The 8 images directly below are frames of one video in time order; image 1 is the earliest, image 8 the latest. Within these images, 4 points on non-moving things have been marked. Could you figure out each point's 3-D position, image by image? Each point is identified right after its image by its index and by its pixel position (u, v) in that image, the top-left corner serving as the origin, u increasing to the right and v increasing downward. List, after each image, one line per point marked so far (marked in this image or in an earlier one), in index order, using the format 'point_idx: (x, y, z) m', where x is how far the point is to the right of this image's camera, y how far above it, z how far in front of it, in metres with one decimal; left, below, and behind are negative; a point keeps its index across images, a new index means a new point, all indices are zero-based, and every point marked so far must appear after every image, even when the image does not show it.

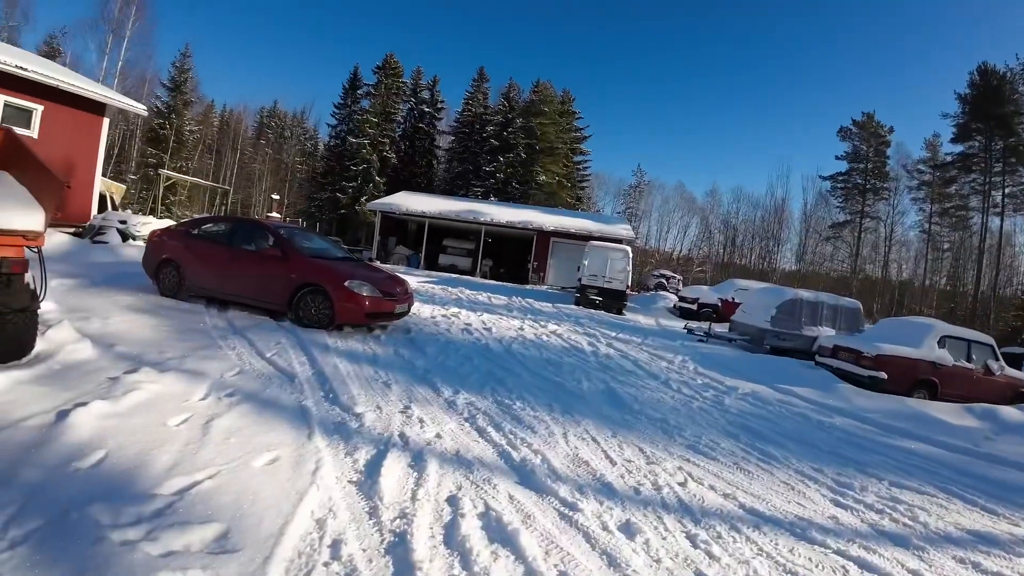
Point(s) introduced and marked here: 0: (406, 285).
0: (-1.4, 0.0, +7.3) m
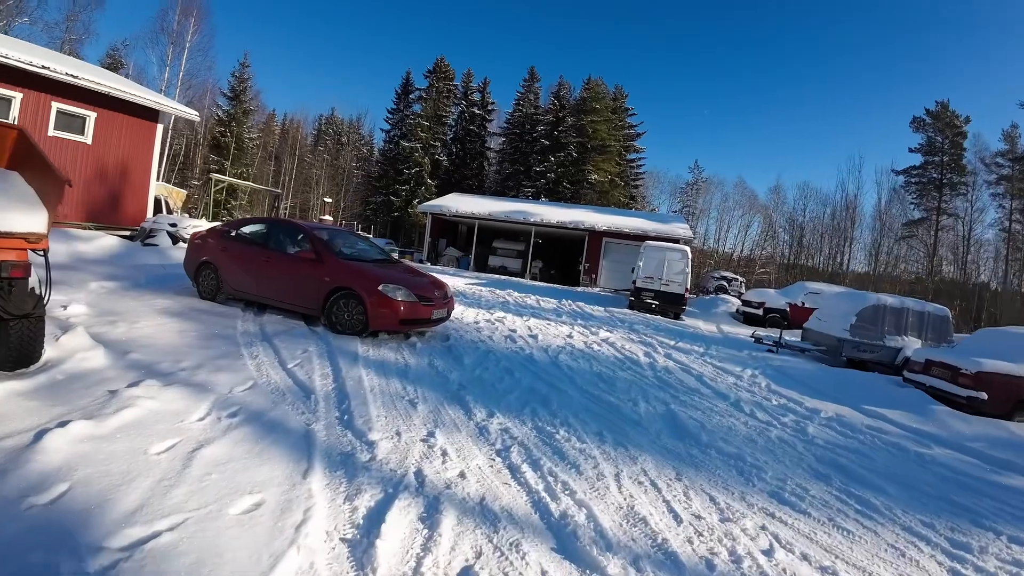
0: (-0.8, 0.0, +6.8) m
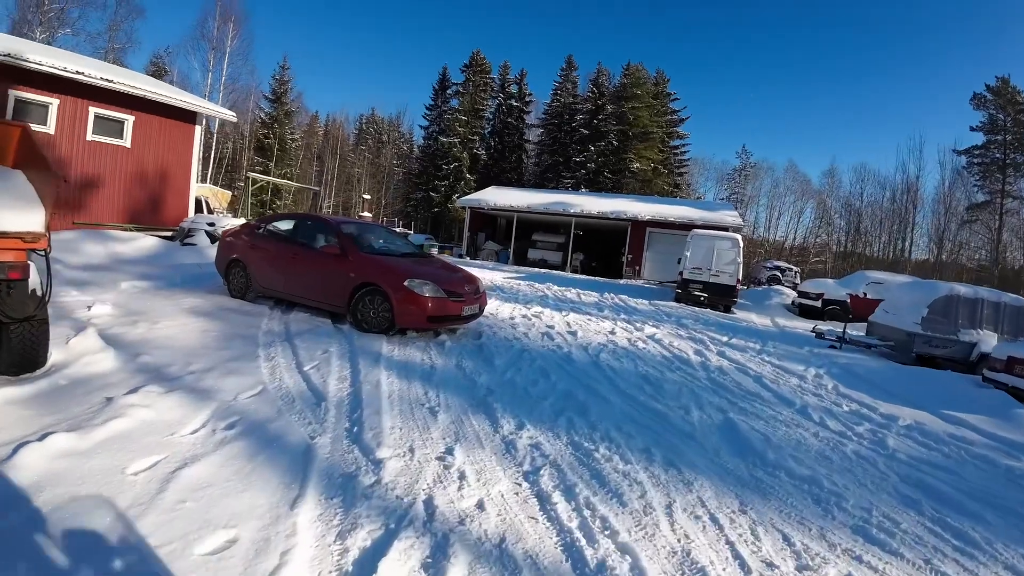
0: (-0.4, +0.1, +6.3) m
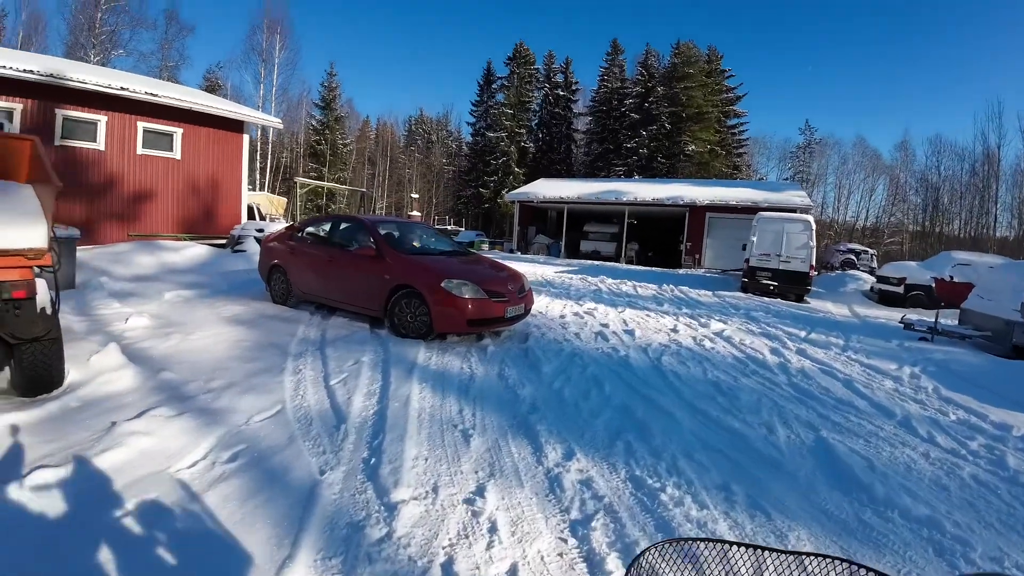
0: (+0.1, +0.1, +5.8) m
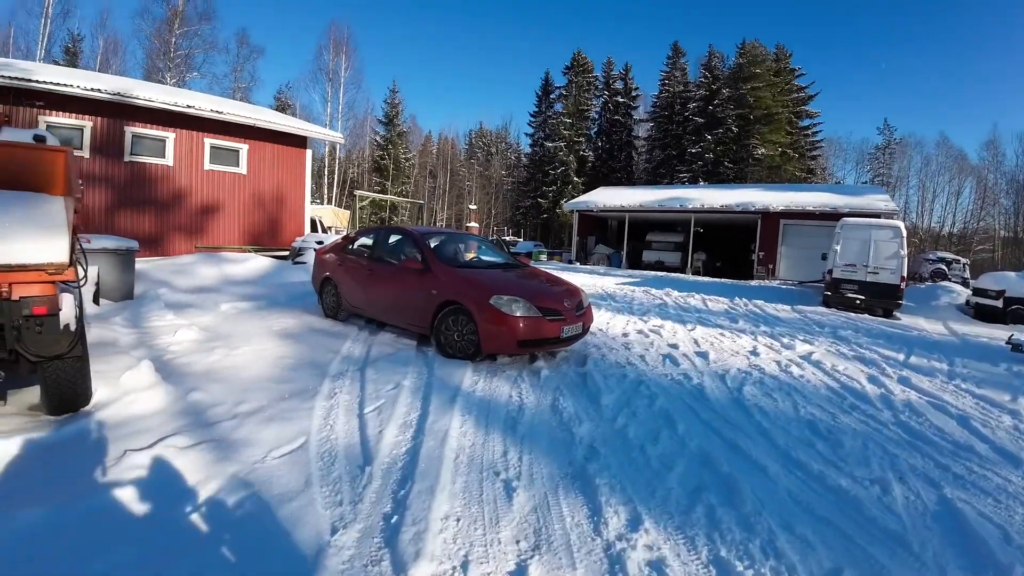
0: (+0.7, -0.1, +5.2) m
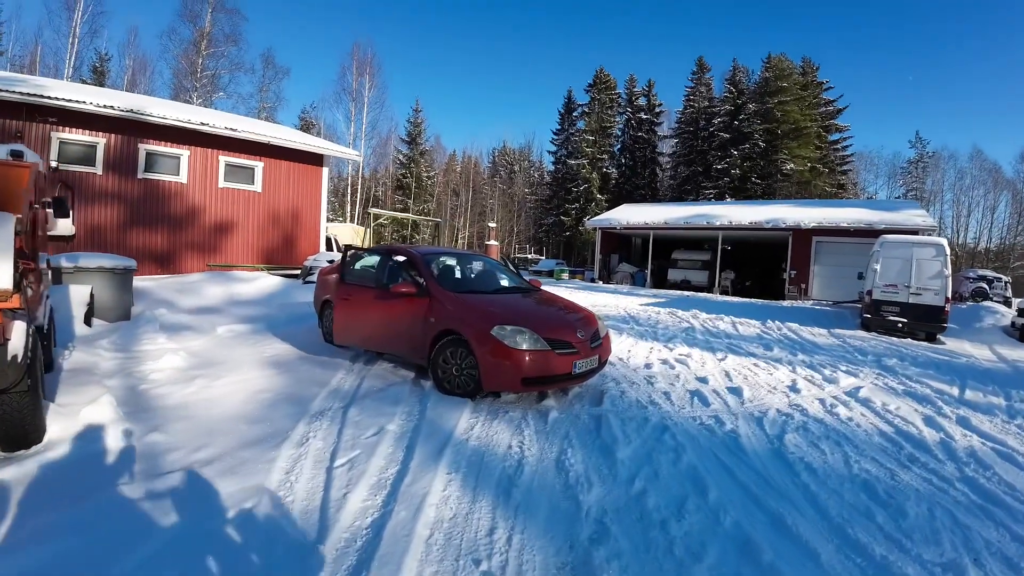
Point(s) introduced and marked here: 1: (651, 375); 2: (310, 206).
0: (+0.7, -0.3, +4.6) m
1: (+1.5, -0.9, +5.5) m
2: (-5.5, +2.2, +14.3) m
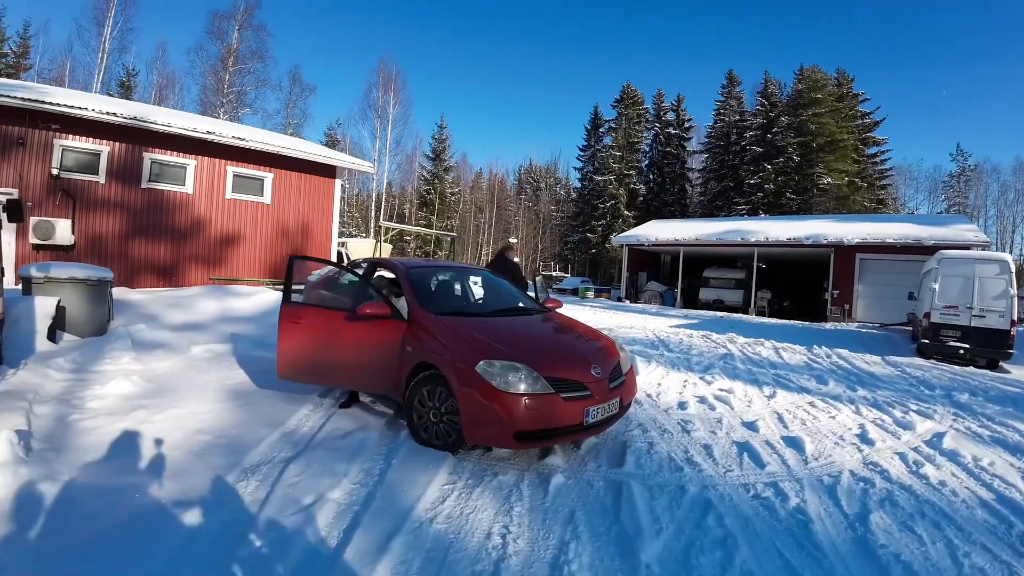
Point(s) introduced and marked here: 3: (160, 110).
0: (+0.7, -0.5, +3.6) m
1: (+1.5, -1.1, +4.5) m
2: (-5.0, +1.8, +13.7) m
3: (-7.7, +3.9, +11.4) m
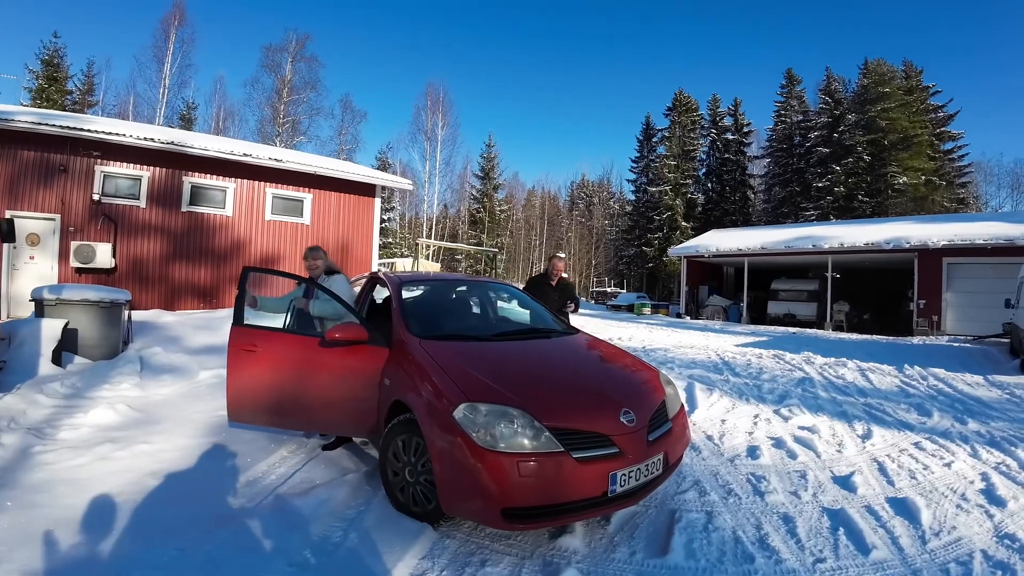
0: (+0.7, -0.5, +2.7) m
1: (+1.6, -1.2, +3.4) m
2: (-3.9, +1.3, +13.4) m
3: (-6.8, +3.4, +11.5) m
